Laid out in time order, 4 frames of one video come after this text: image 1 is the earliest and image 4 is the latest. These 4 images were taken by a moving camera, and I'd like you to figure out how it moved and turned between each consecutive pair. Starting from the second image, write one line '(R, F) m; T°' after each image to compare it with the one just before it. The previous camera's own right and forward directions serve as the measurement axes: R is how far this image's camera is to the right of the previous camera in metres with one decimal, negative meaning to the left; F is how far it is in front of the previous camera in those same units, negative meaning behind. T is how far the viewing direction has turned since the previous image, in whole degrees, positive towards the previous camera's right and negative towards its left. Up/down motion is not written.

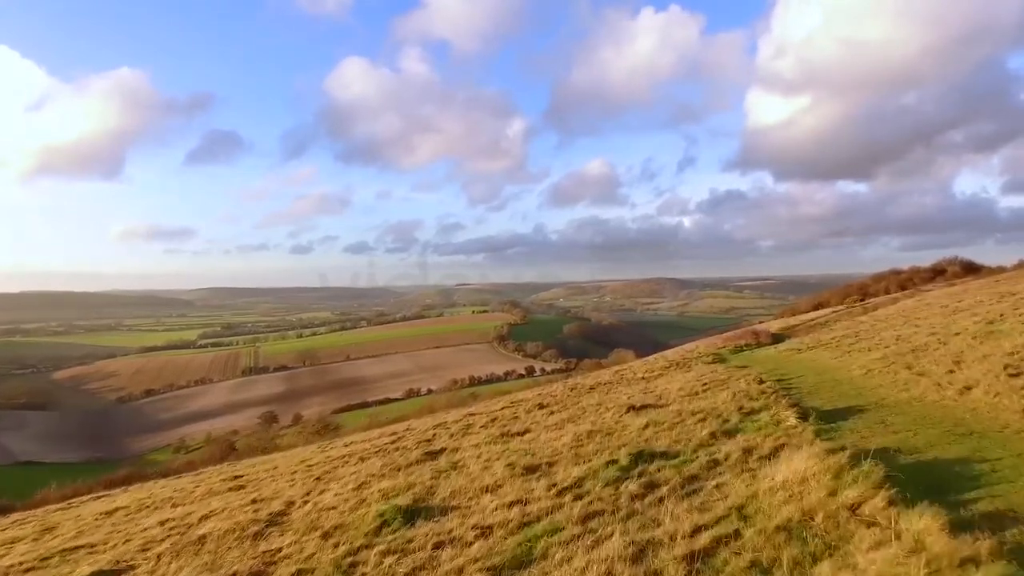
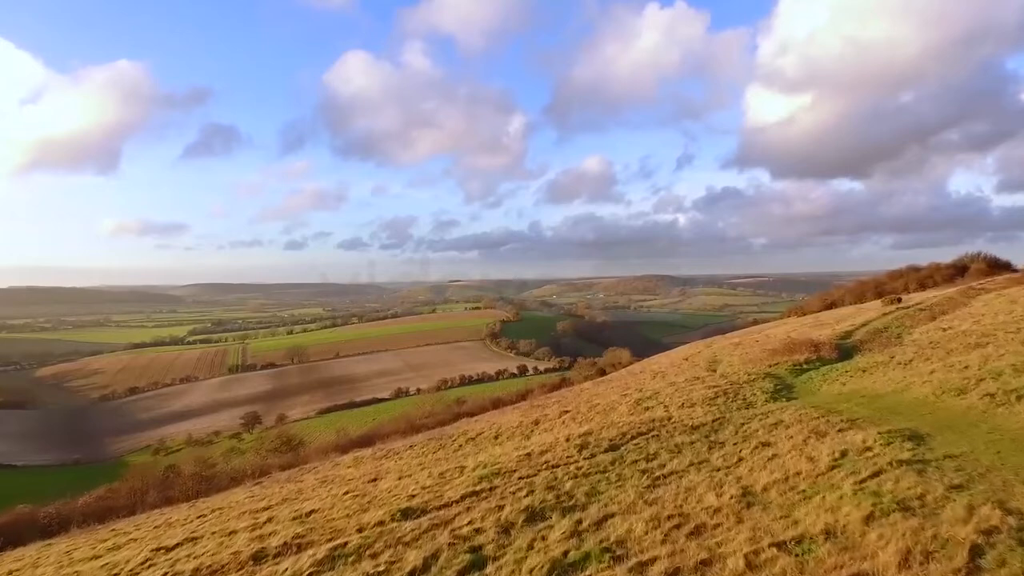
(+0.3, +5.3) m; +1°
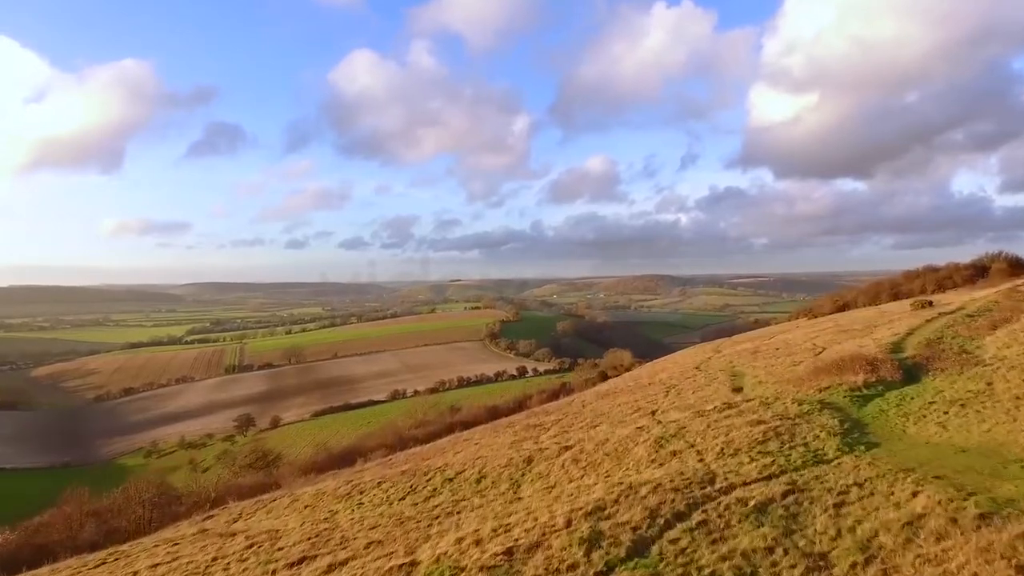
(+0.3, +3.2) m; 0°
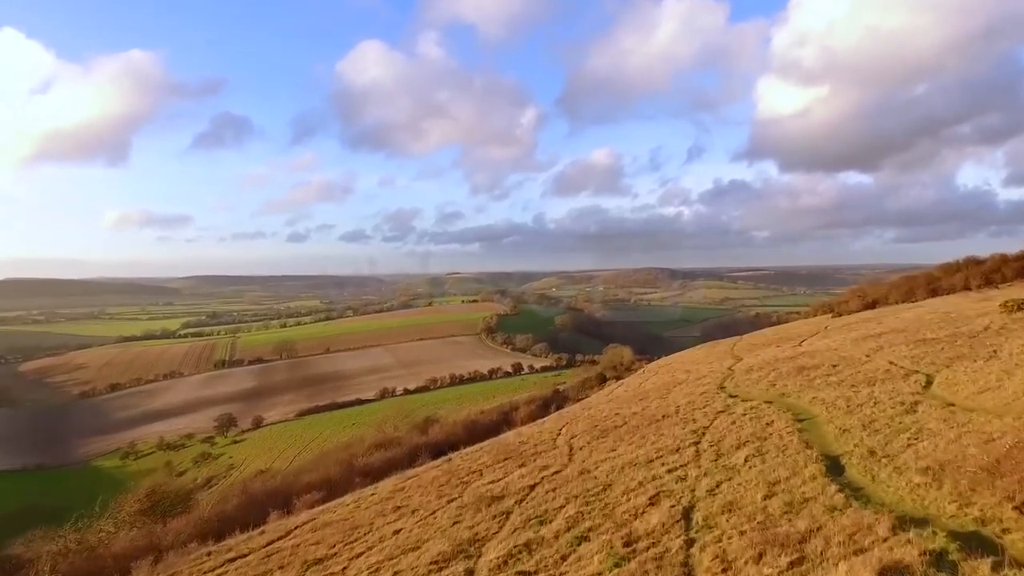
(+1.4, +8.1) m; 0°
